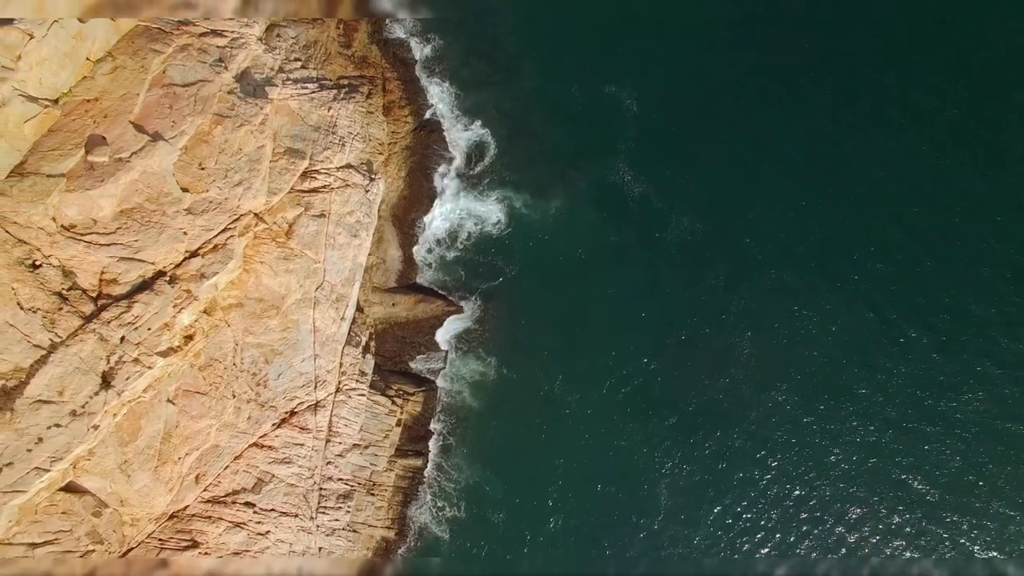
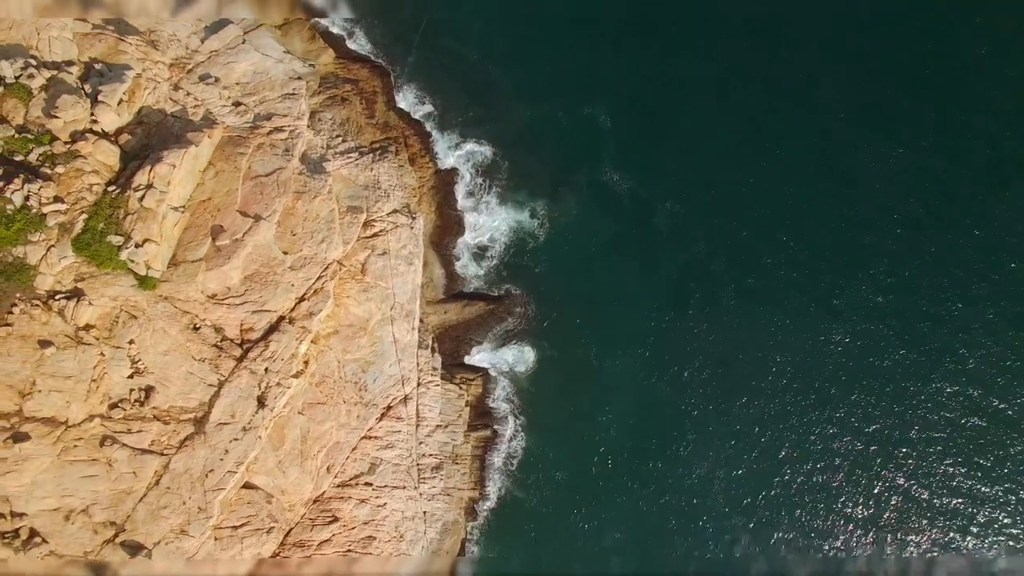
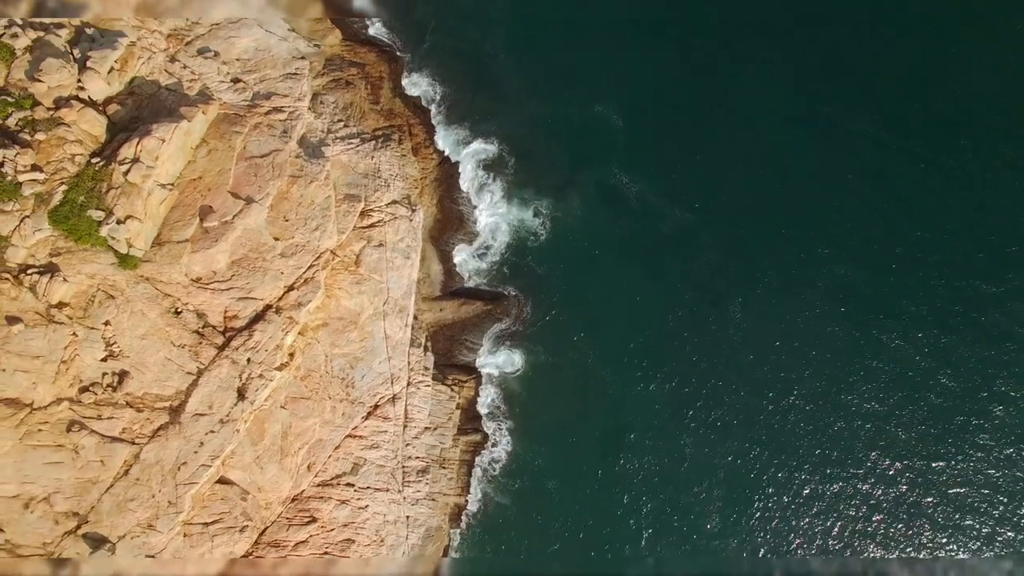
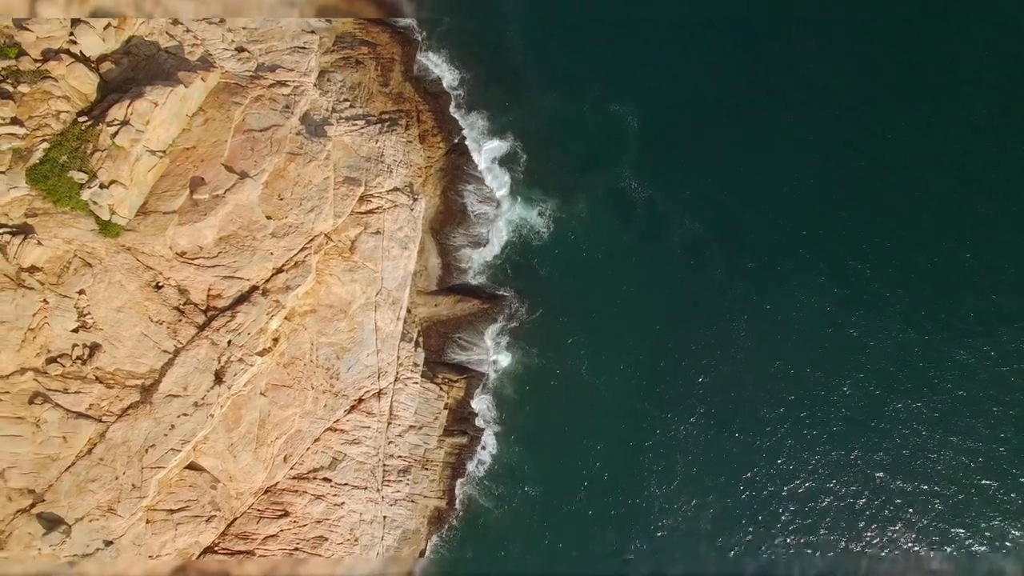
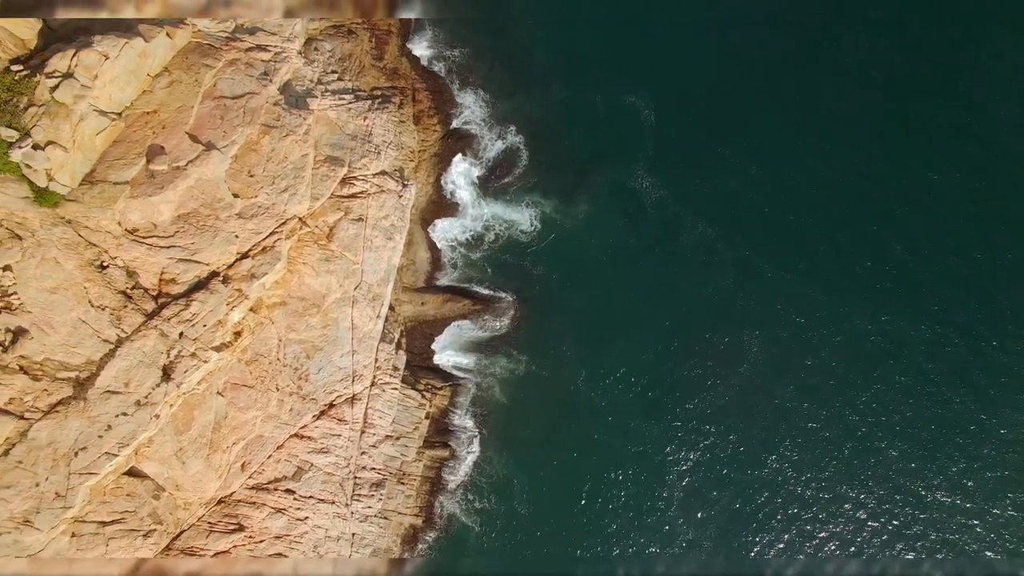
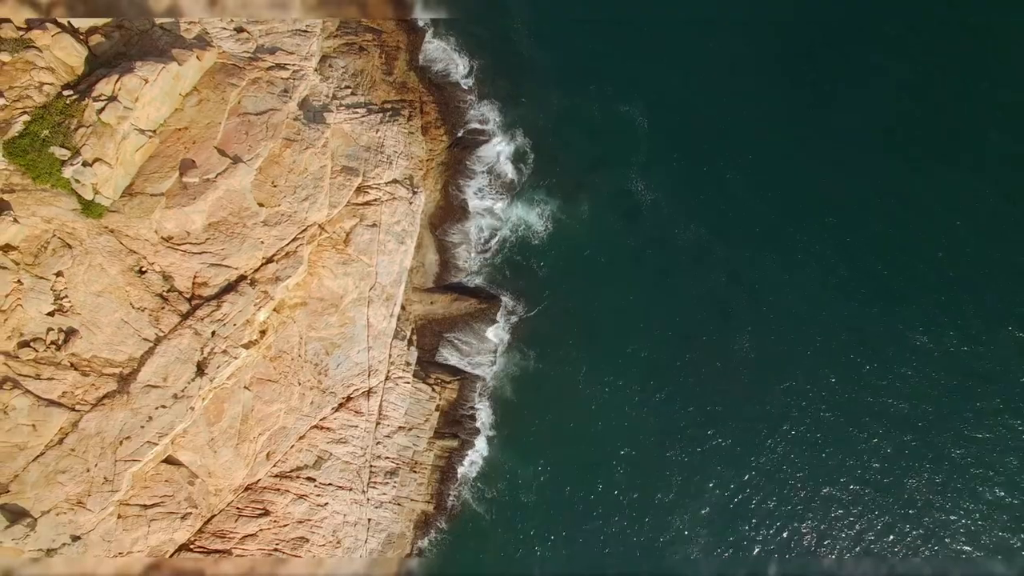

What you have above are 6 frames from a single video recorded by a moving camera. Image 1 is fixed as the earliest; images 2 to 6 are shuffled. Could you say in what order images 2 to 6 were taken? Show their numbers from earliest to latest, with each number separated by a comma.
5, 6, 4, 3, 2
